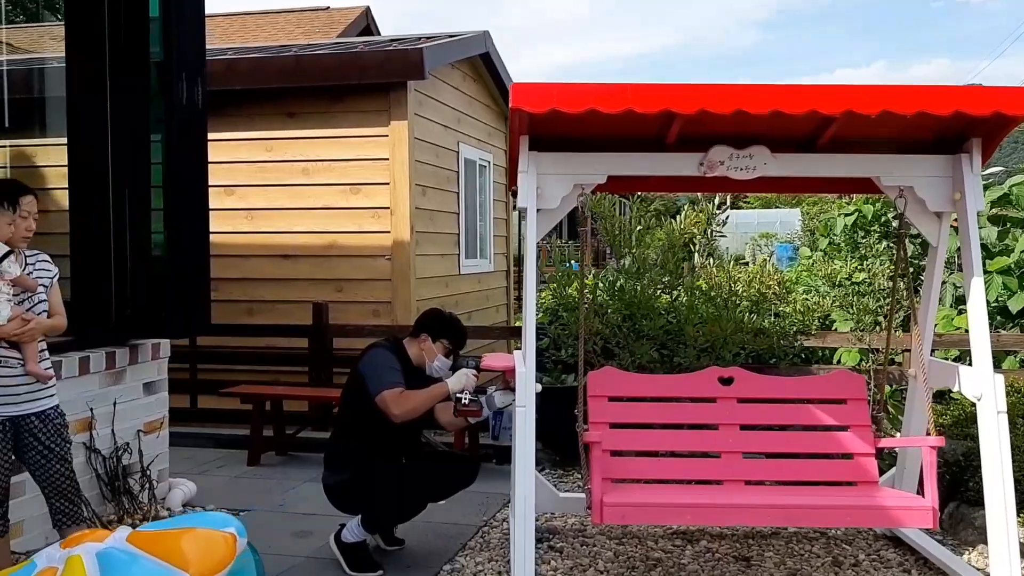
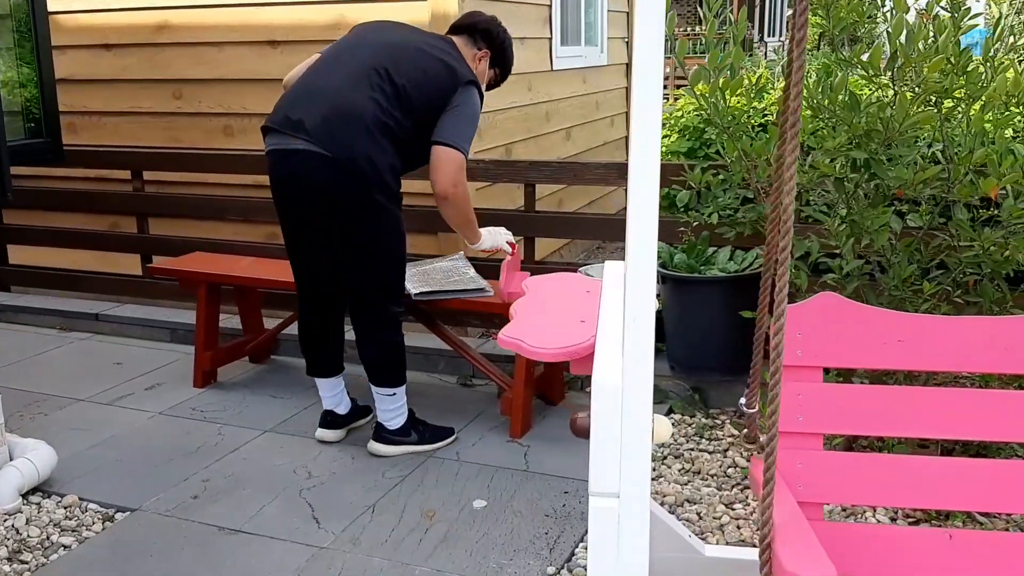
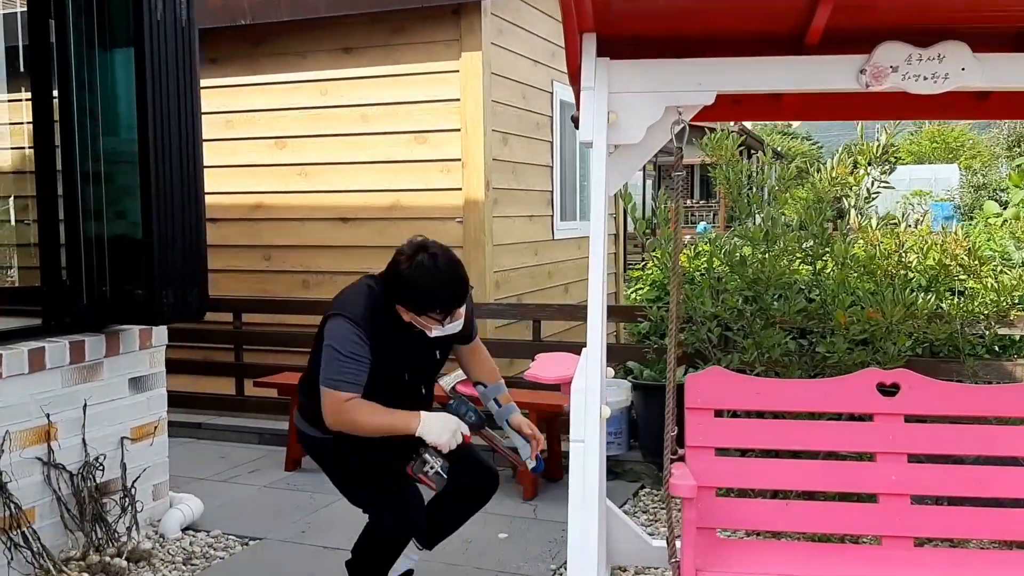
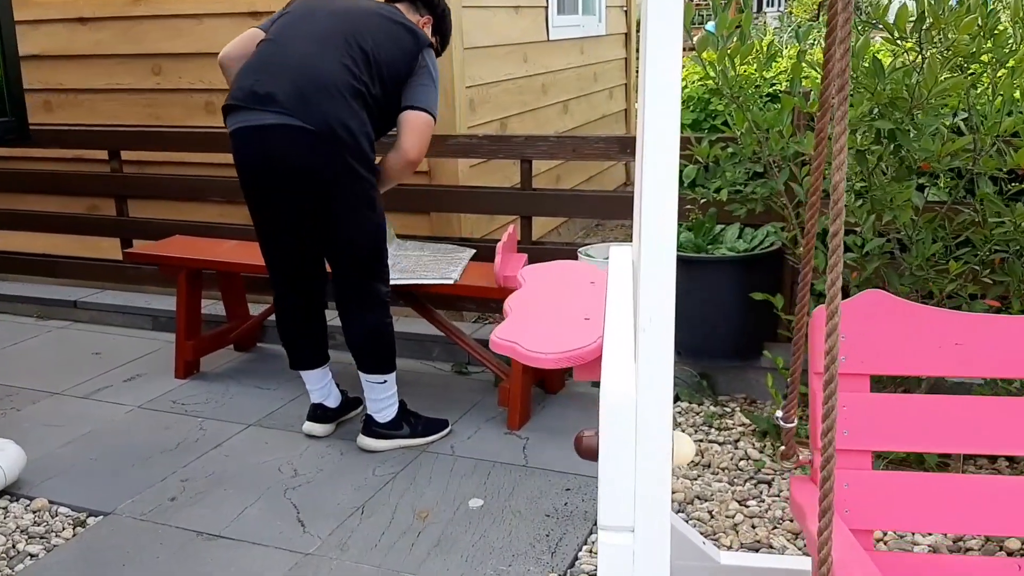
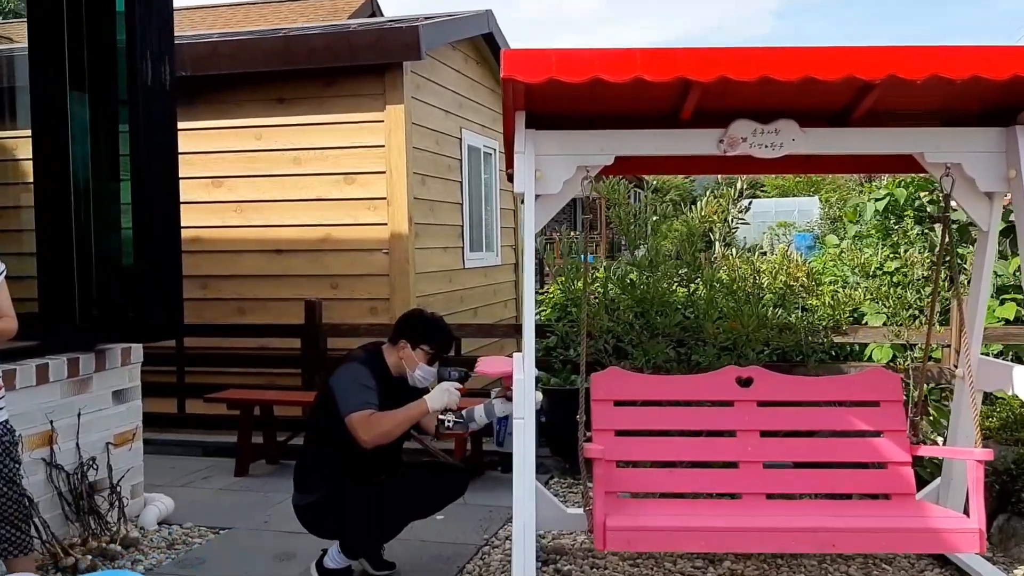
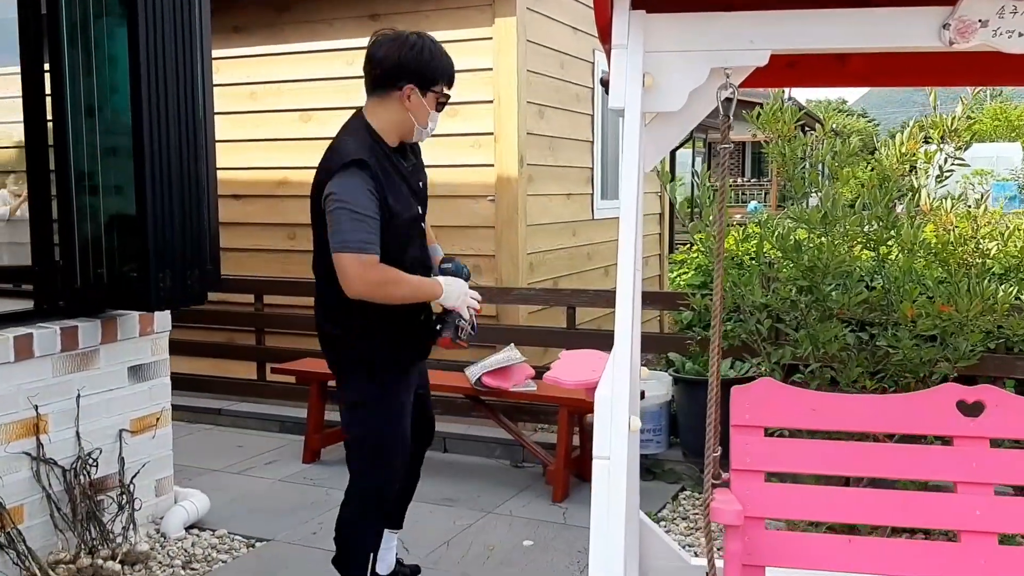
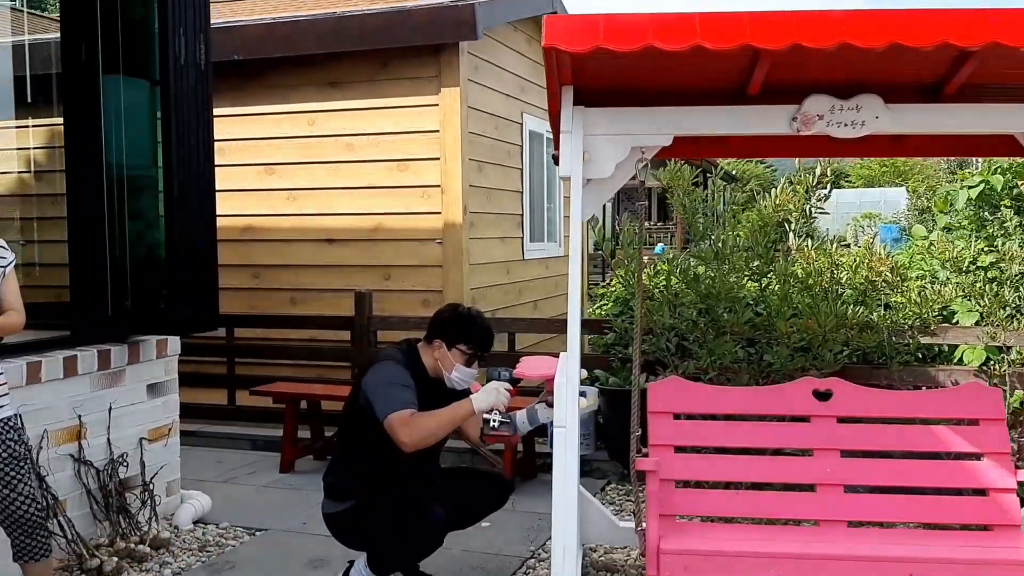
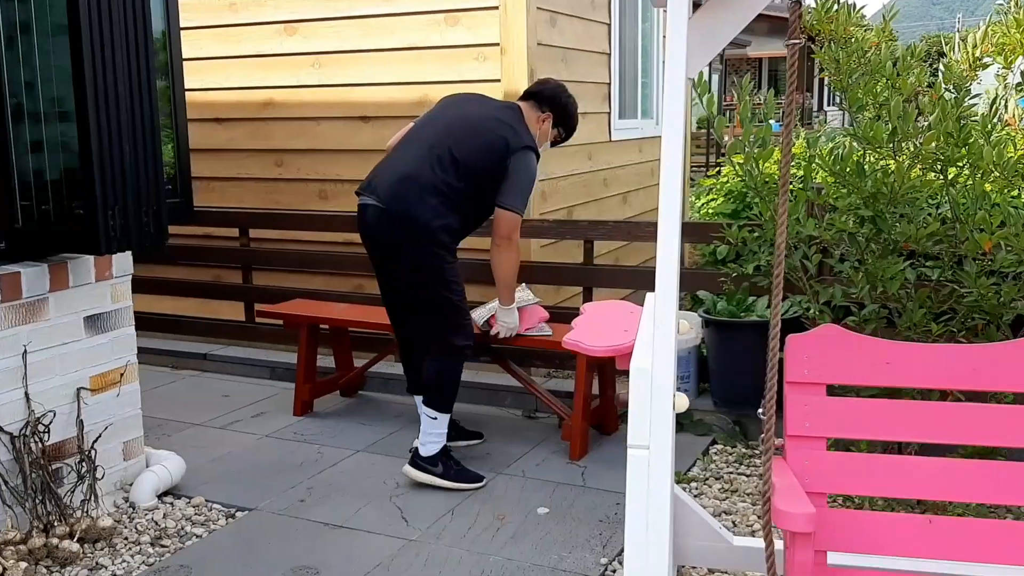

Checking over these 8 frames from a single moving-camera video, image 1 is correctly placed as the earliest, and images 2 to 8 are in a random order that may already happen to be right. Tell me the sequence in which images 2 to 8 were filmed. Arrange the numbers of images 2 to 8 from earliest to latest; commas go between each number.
5, 7, 3, 6, 8, 2, 4
